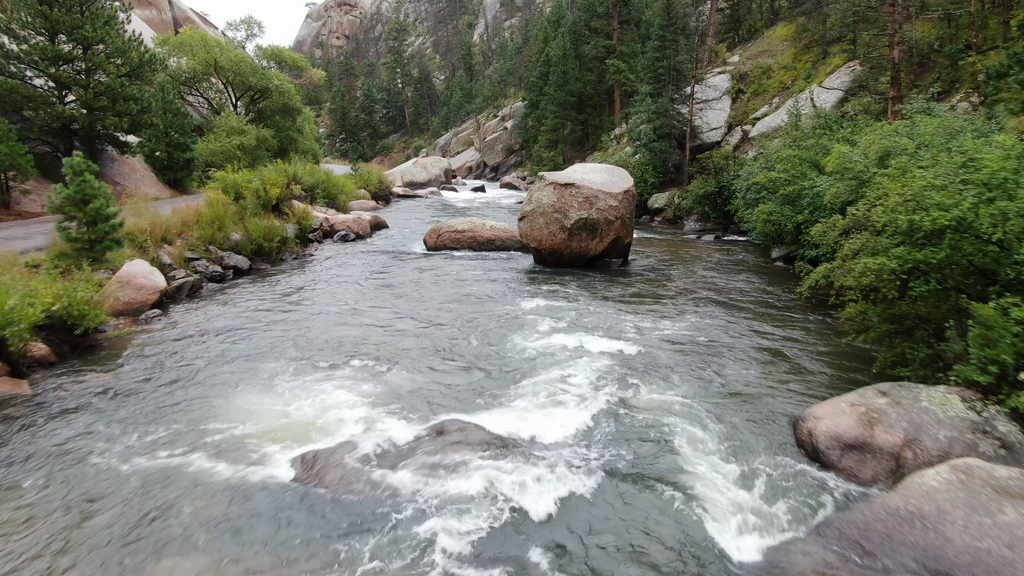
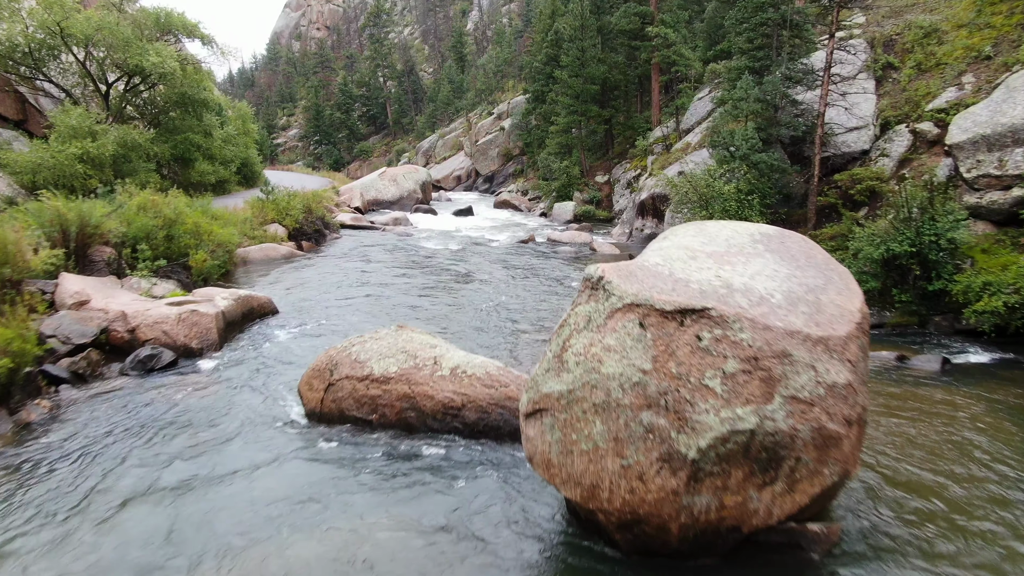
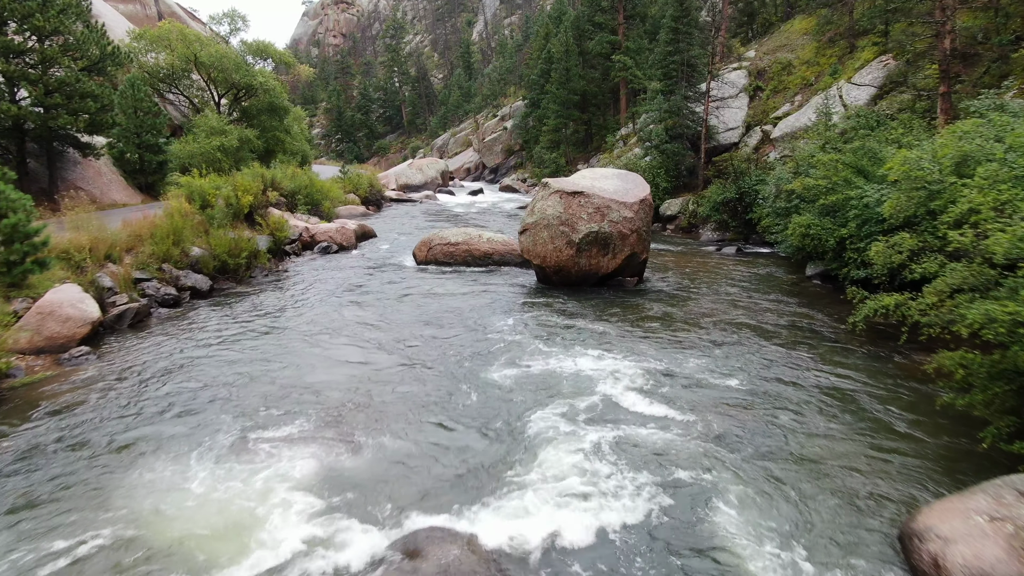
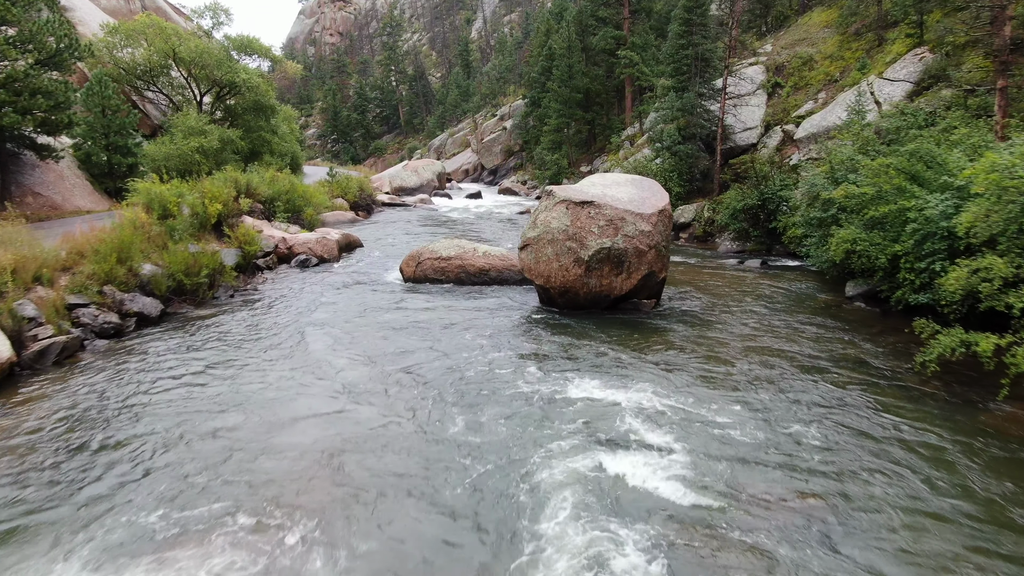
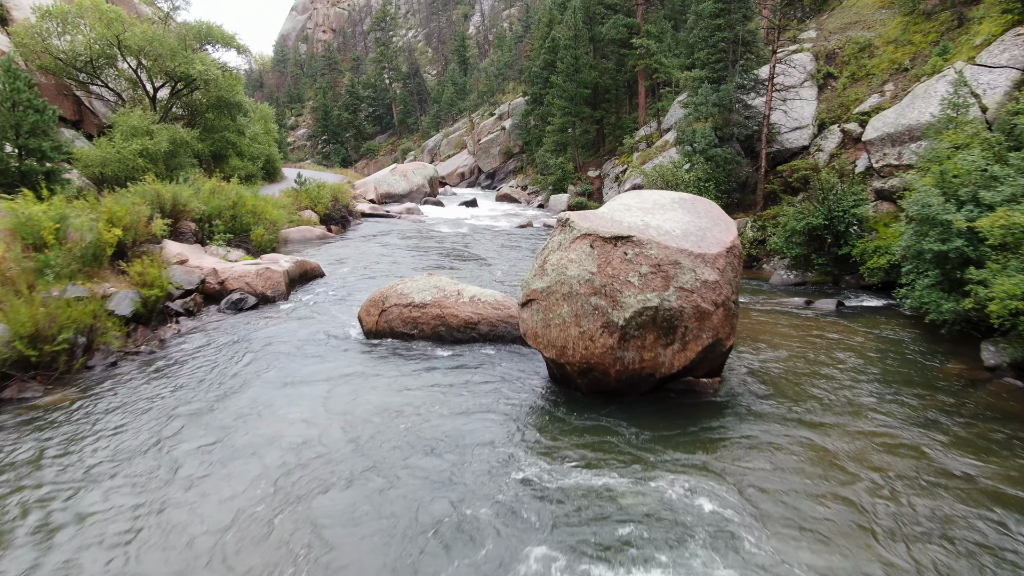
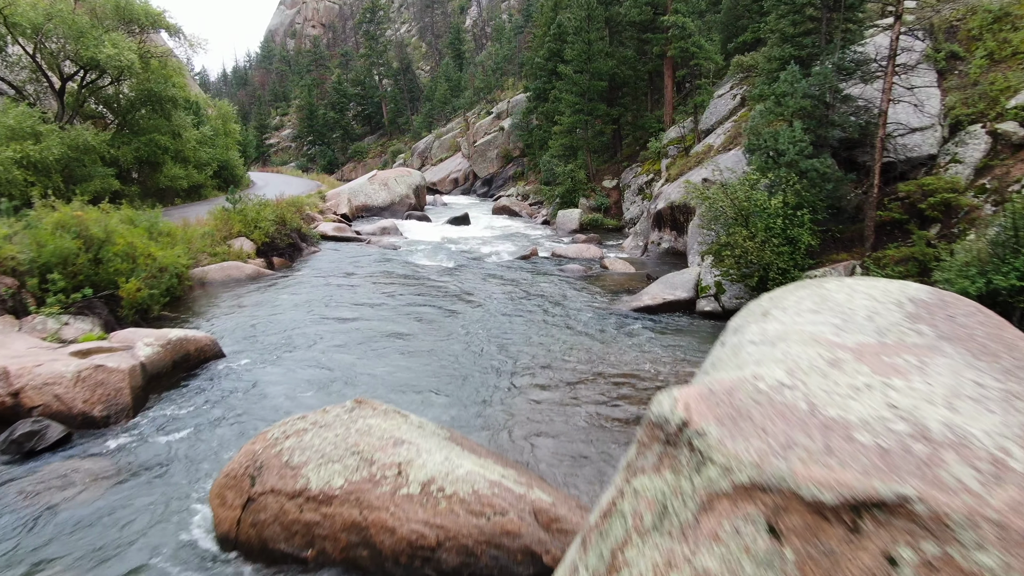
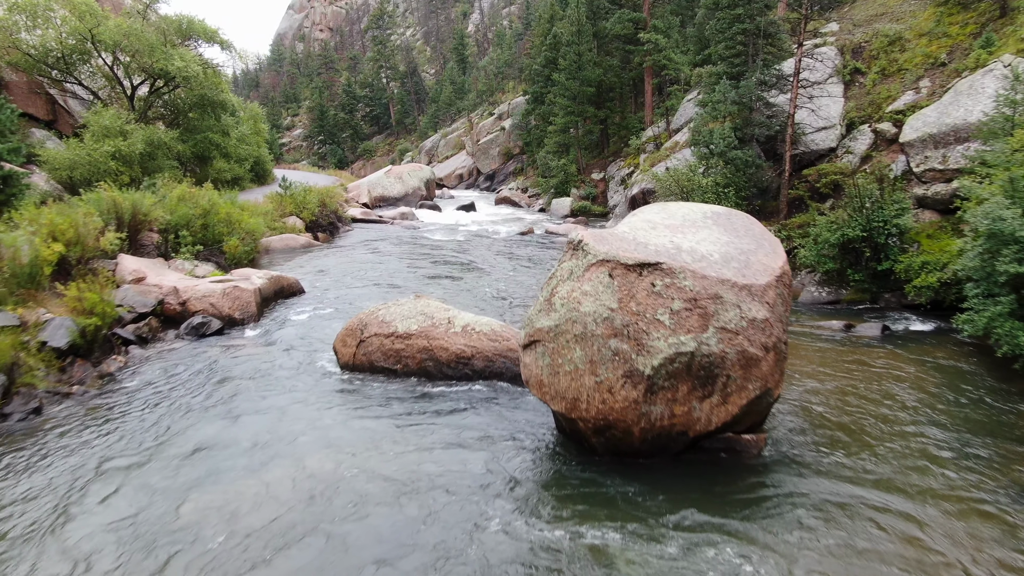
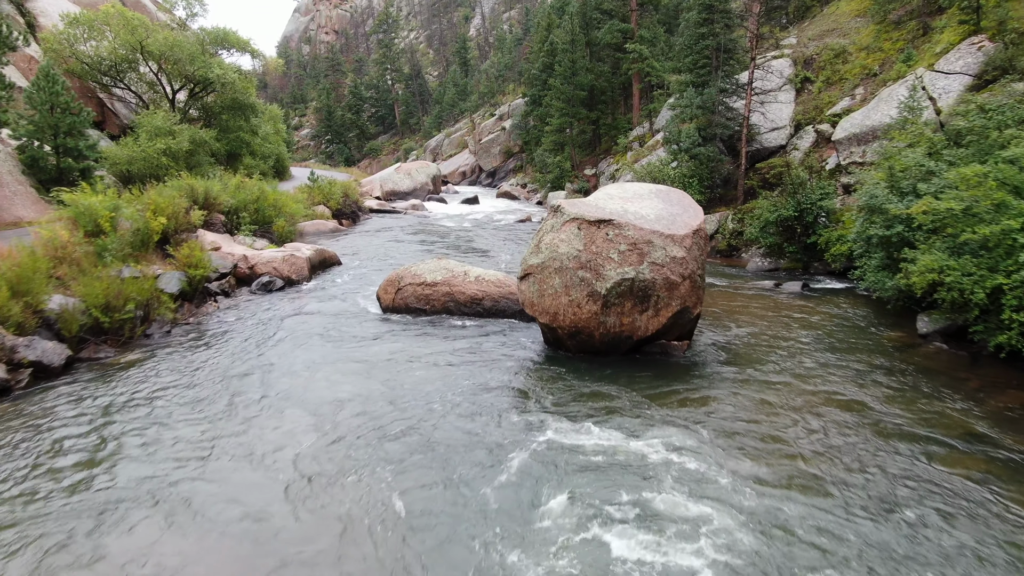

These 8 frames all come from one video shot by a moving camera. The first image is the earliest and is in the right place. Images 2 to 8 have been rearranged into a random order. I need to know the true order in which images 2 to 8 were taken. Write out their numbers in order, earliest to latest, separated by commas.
3, 4, 8, 5, 7, 2, 6
